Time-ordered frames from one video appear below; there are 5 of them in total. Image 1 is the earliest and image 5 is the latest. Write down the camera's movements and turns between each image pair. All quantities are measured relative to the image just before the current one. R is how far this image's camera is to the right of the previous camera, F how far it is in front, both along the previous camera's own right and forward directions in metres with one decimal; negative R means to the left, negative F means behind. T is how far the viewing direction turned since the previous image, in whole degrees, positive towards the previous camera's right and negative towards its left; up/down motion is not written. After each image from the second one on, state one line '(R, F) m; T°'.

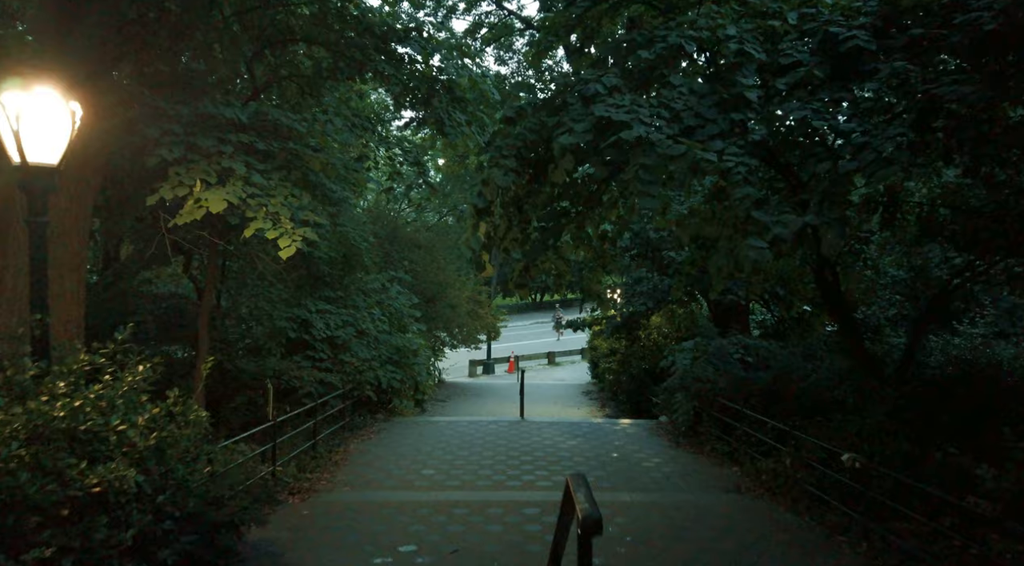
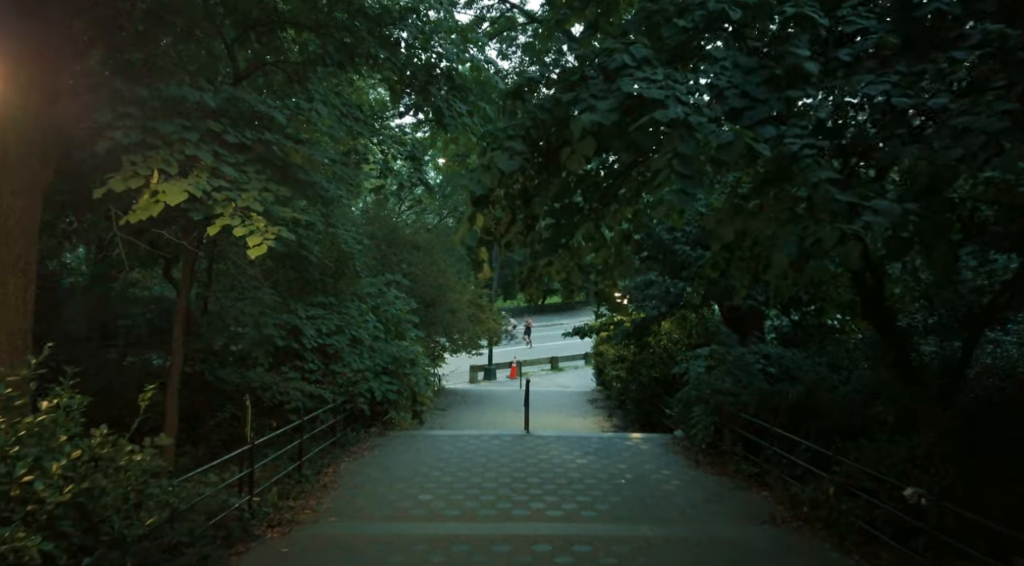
(-0.1, +0.8) m; 0°
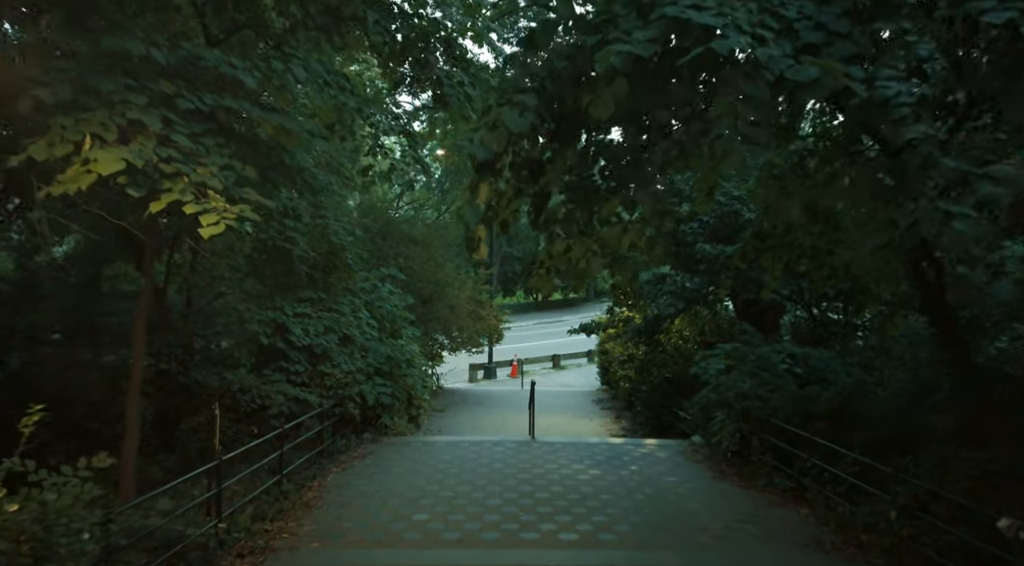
(-0.1, +0.9) m; 0°
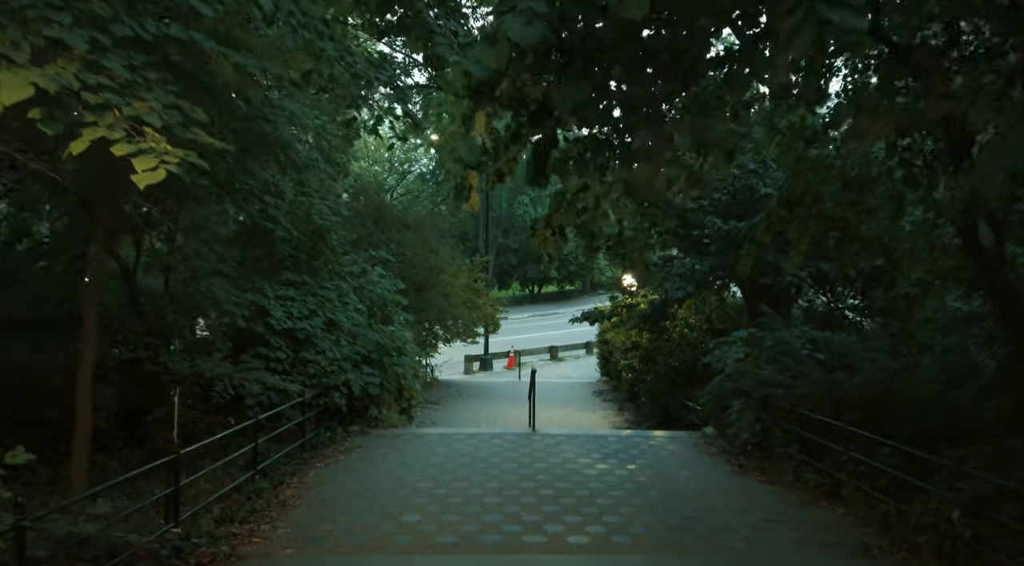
(0.0, +0.7) m; 0°
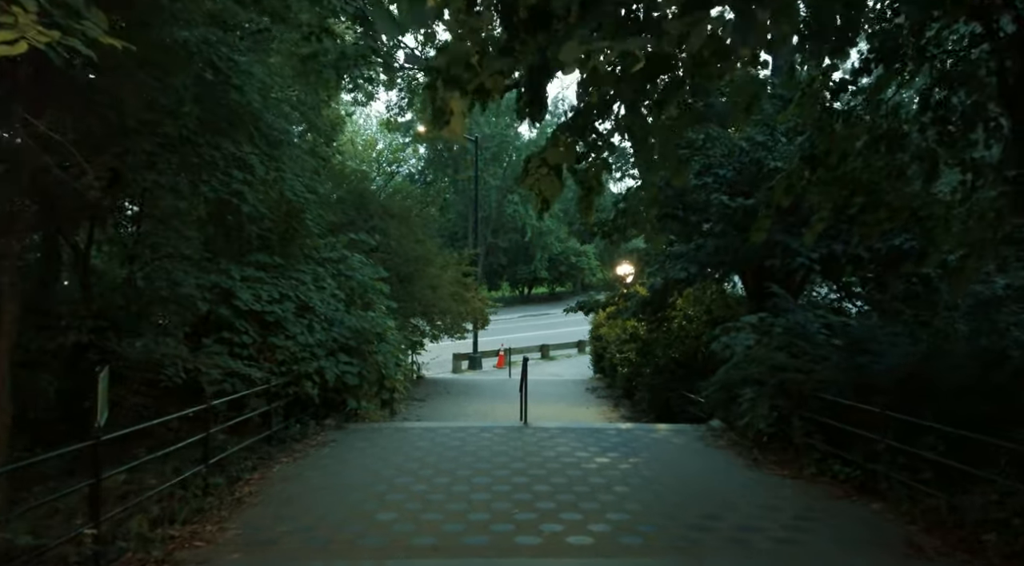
(0.0, +0.8) m; +1°
